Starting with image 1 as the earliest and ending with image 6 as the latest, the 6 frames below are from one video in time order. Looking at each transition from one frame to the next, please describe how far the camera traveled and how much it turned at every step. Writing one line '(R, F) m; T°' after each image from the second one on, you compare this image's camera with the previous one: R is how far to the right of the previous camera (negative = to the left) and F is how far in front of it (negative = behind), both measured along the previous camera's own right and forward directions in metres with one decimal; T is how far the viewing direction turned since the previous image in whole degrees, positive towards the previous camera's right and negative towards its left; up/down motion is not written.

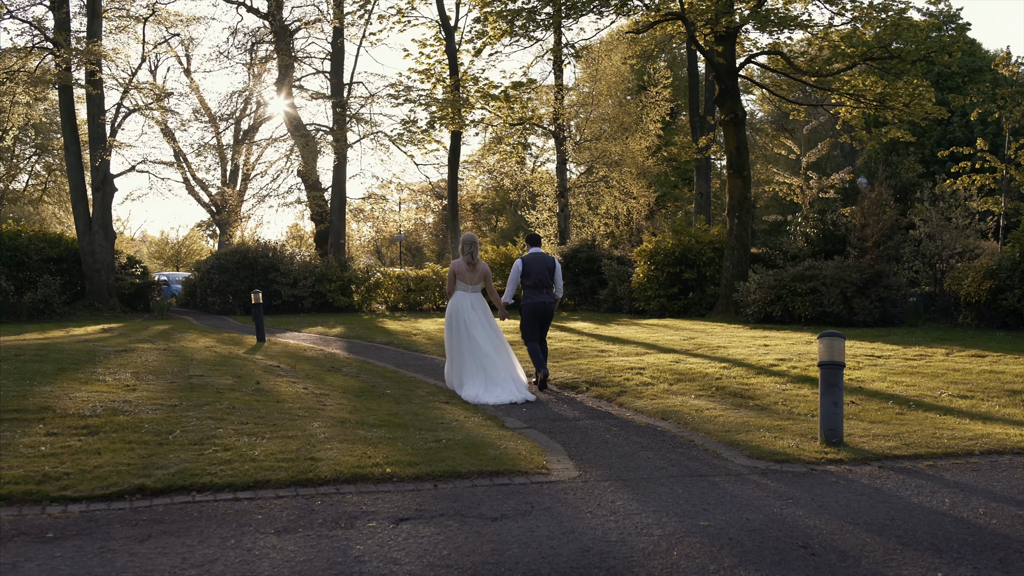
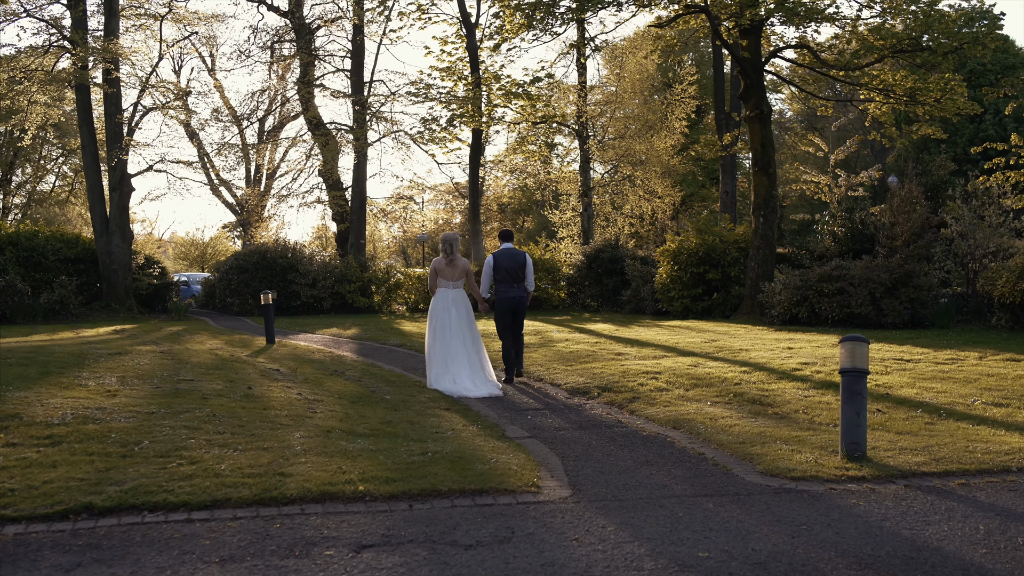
(+0.2, +0.5) m; -2°
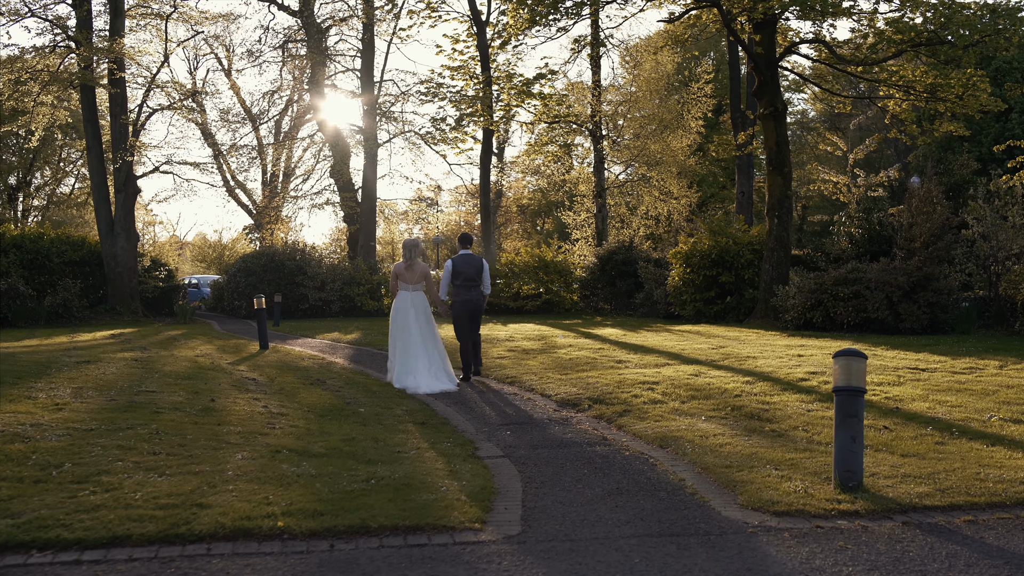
(+0.4, +0.6) m; -1°
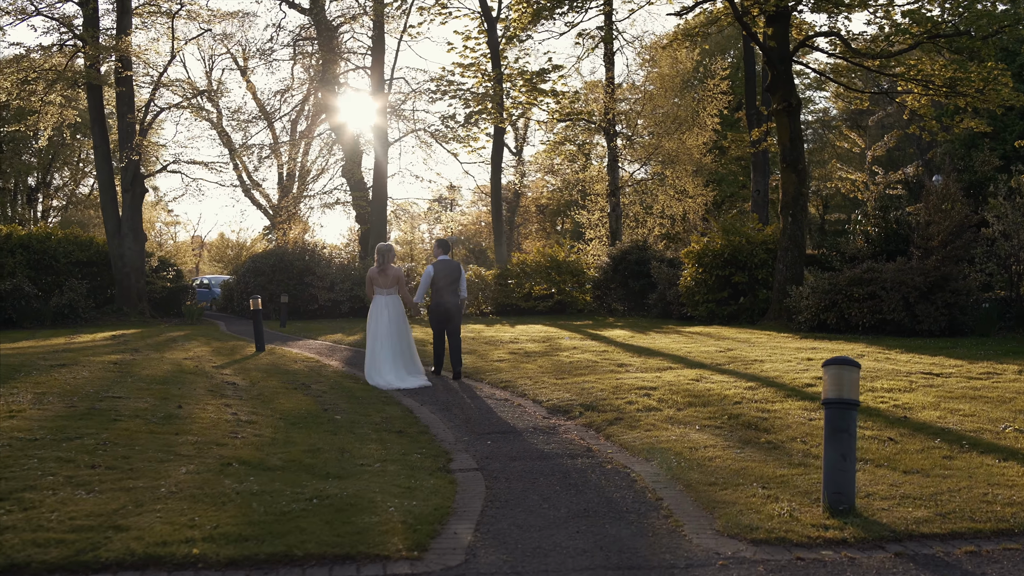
(+0.4, +0.5) m; -1°
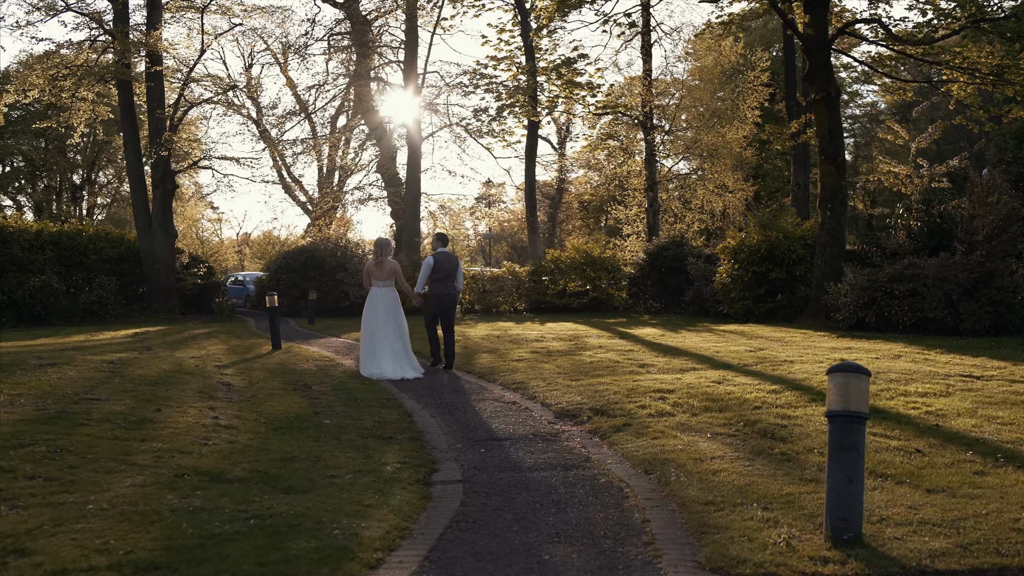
(+0.4, +0.5) m; -3°
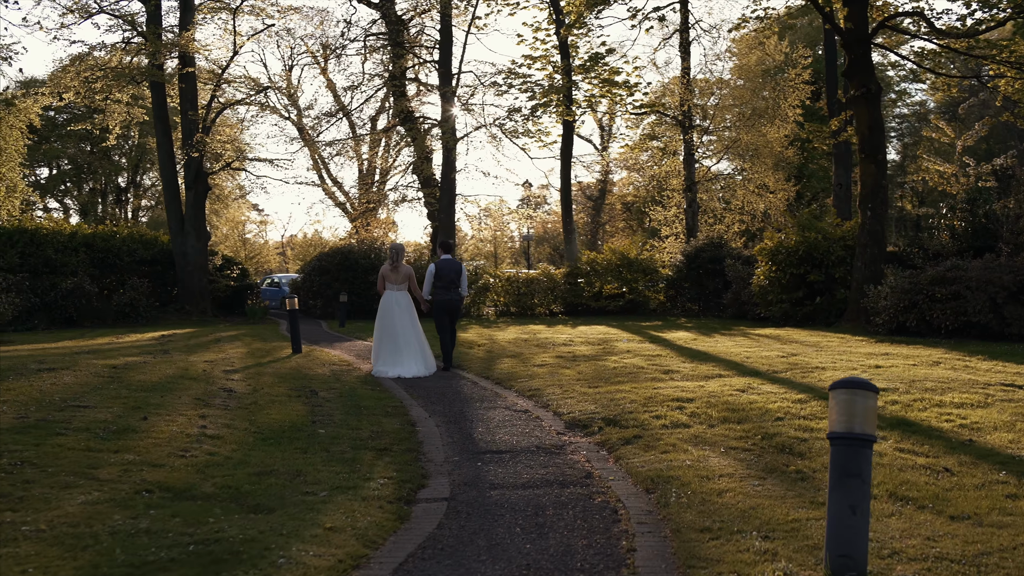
(+0.4, +0.4) m; -3°
